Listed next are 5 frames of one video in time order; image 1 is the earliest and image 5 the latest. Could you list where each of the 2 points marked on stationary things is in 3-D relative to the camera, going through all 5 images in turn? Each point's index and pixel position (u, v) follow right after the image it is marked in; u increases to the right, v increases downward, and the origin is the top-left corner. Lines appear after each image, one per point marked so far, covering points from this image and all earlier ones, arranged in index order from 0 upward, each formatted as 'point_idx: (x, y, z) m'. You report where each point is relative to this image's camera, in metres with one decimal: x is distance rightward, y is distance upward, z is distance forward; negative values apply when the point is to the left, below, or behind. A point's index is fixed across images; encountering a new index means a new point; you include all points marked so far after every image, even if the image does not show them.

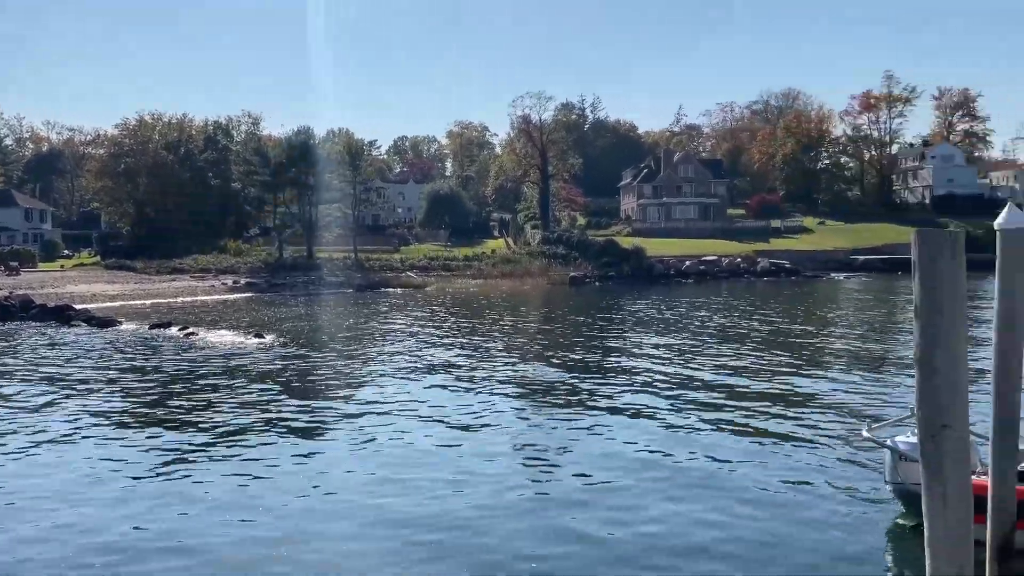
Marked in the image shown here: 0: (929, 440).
0: (+4.1, -1.4, +8.1) m
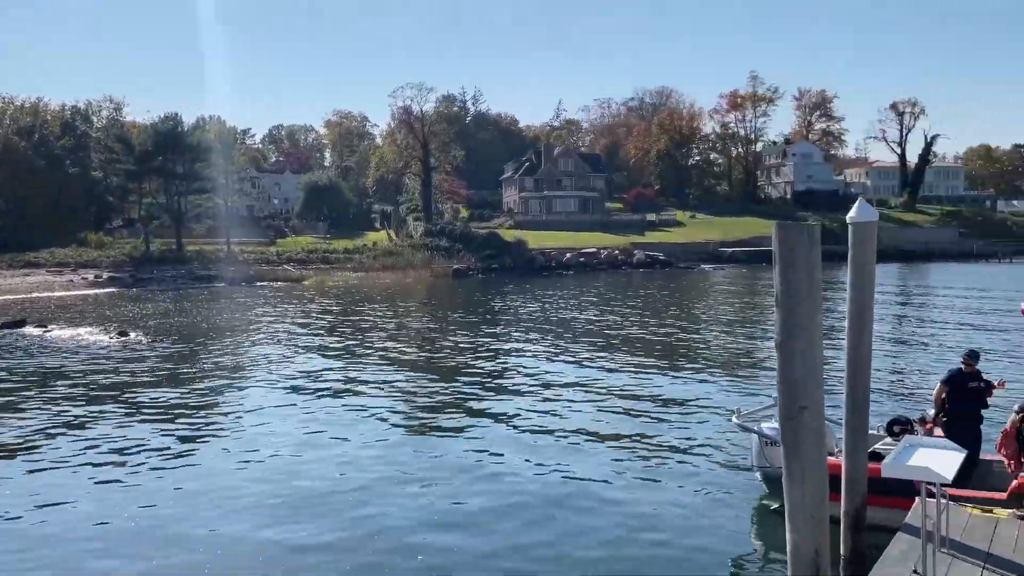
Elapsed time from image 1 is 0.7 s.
0: (+2.8, -1.3, +8.4) m
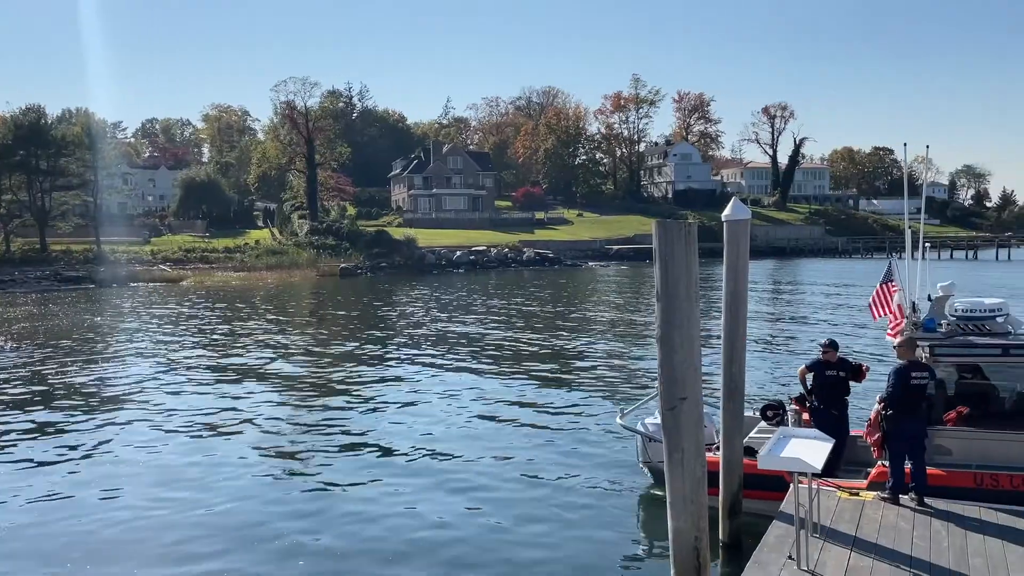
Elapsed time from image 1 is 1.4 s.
0: (+1.6, -1.3, +8.5) m
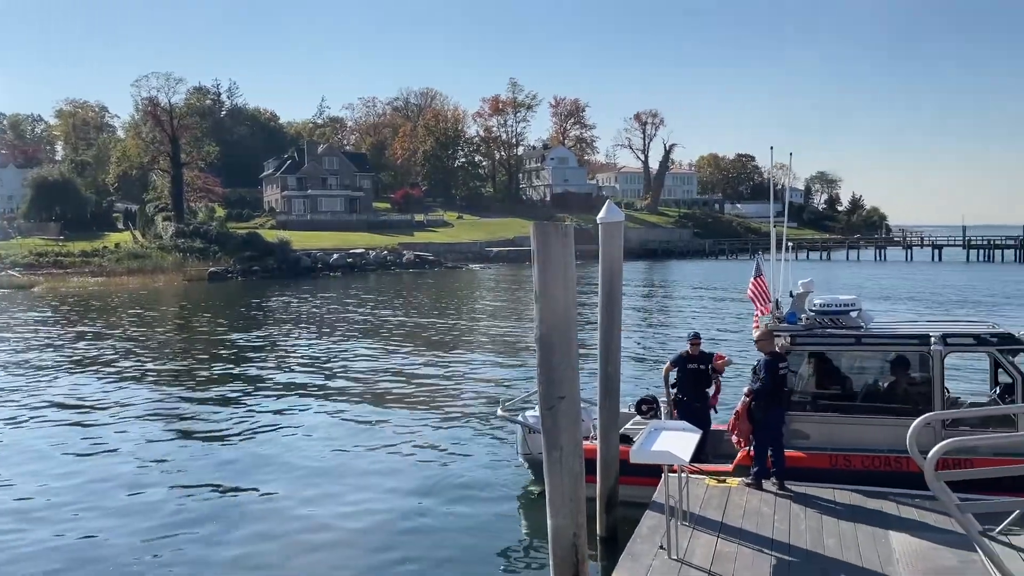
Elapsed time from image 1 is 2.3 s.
0: (+0.4, -1.3, +8.6) m
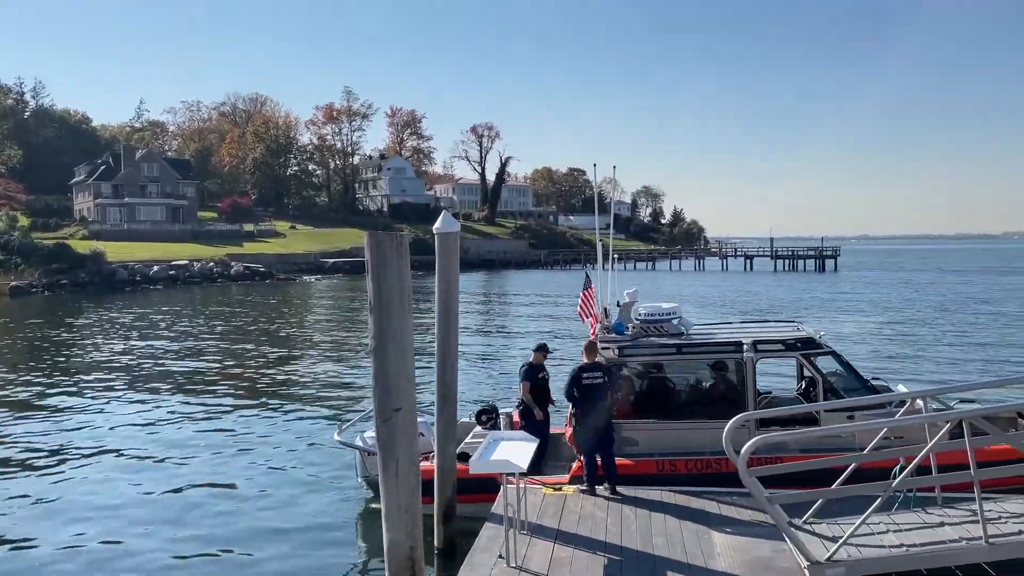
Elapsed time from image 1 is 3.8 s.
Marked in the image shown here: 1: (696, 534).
0: (-1.3, -1.5, +8.5) m
1: (+2.0, -2.6, +8.9) m
